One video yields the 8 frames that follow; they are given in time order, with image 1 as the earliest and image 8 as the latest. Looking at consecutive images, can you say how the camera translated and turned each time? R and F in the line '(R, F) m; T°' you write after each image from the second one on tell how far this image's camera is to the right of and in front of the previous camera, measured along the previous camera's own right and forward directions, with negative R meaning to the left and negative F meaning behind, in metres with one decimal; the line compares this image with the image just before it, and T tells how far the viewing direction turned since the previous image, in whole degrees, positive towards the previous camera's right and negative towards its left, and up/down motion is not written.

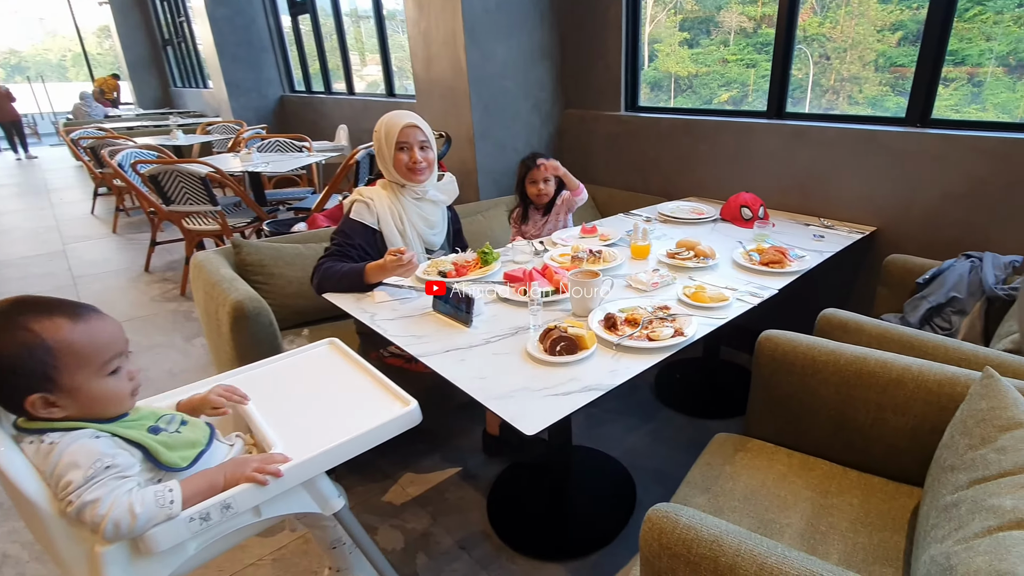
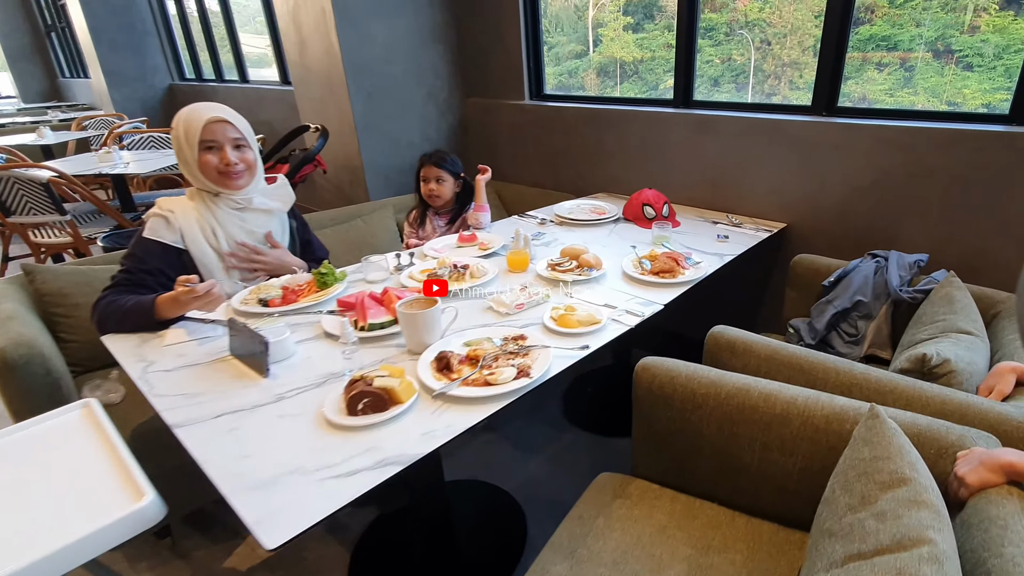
(+0.3, +0.2) m; +5°
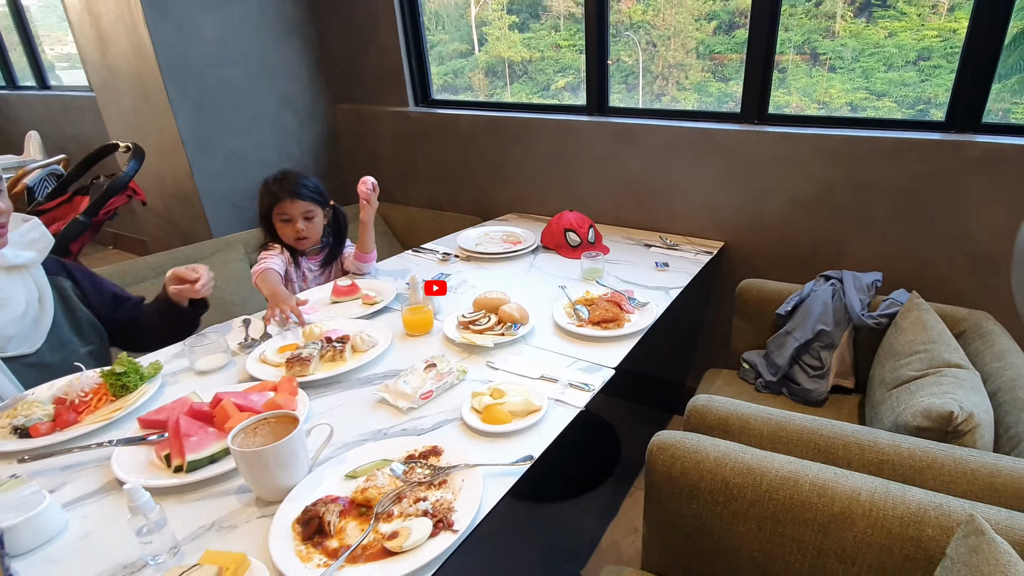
(0.0, +0.3) m; +11°
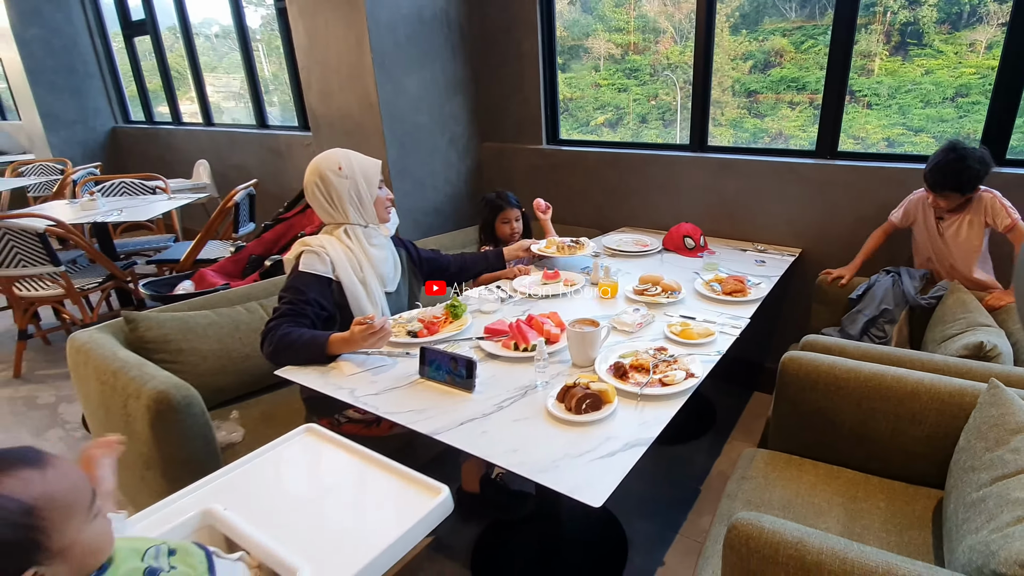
(-0.4, -0.6) m; -3°
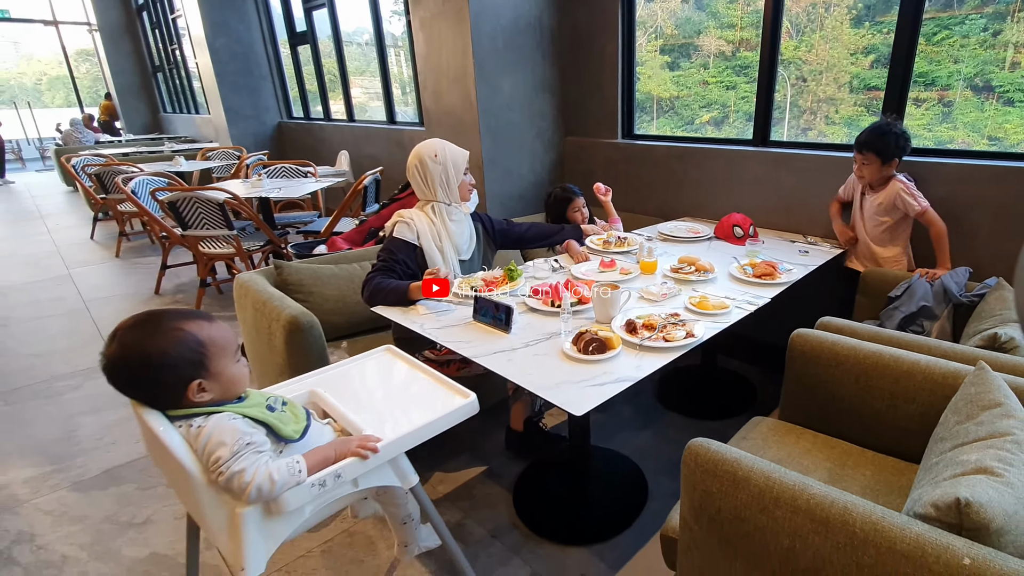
(+0.2, -0.3) m; -12°
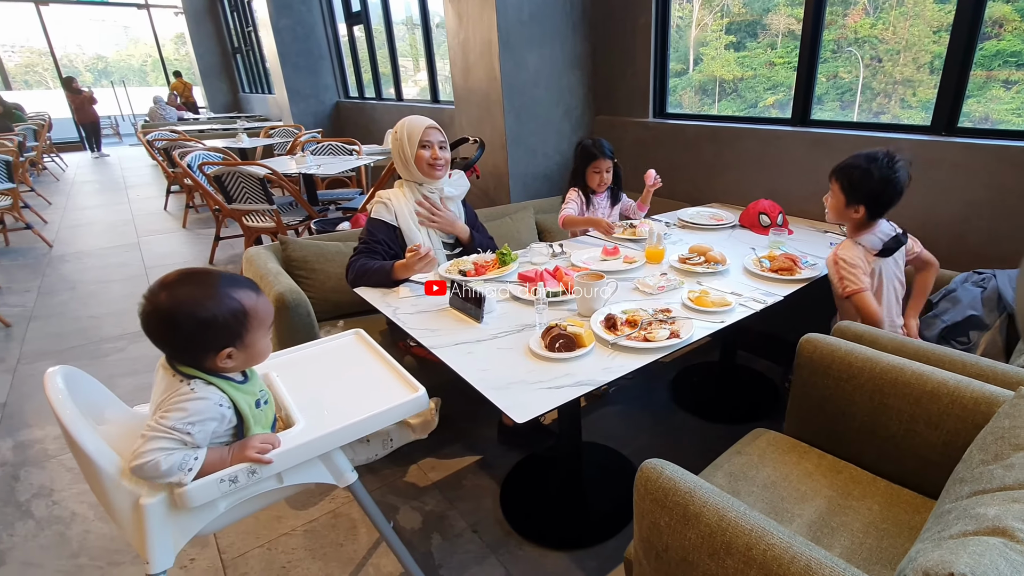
(+0.2, +0.1) m; -7°
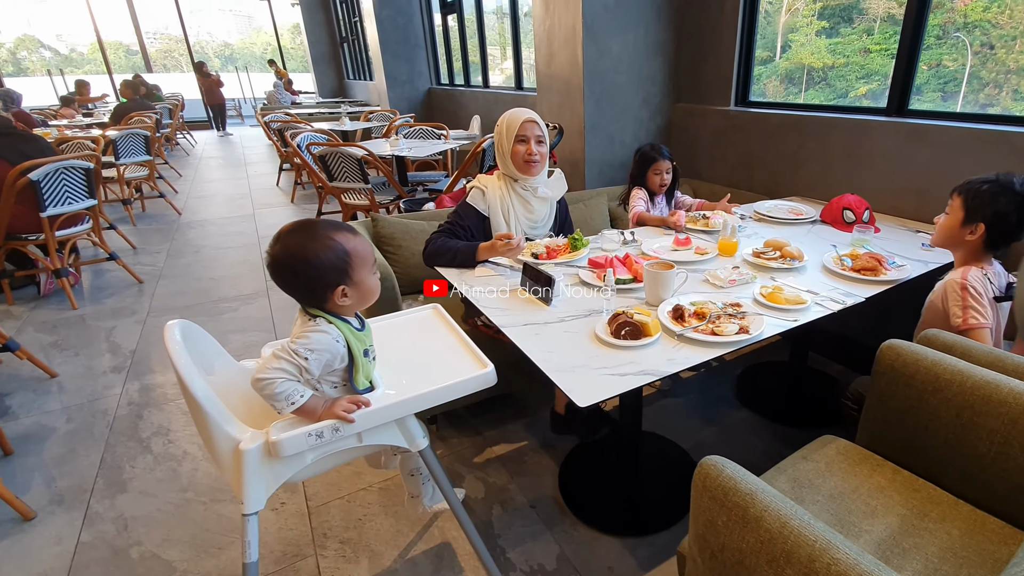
(0.0, 0.0) m; -8°
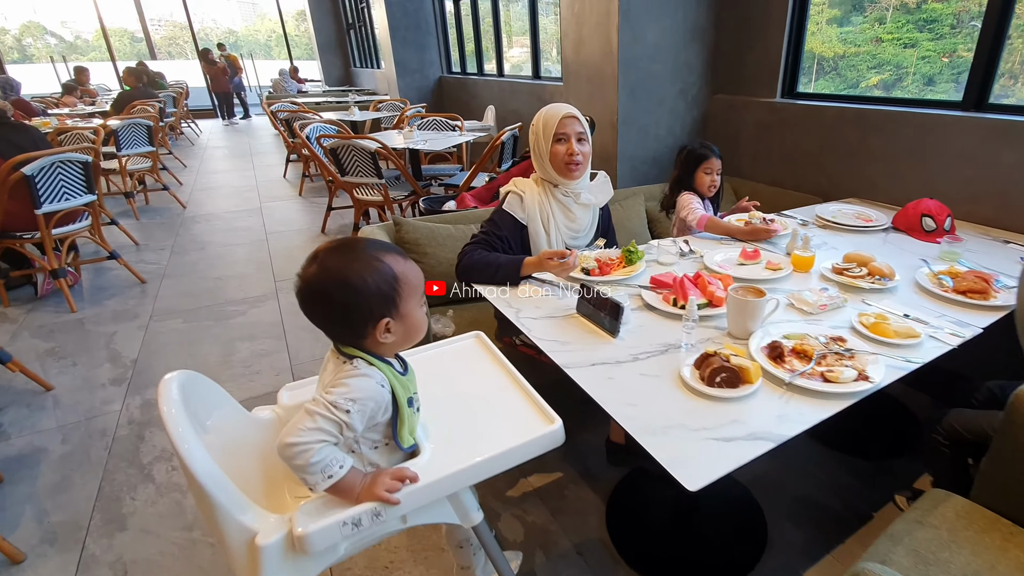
(-0.1, +0.2) m; 0°
